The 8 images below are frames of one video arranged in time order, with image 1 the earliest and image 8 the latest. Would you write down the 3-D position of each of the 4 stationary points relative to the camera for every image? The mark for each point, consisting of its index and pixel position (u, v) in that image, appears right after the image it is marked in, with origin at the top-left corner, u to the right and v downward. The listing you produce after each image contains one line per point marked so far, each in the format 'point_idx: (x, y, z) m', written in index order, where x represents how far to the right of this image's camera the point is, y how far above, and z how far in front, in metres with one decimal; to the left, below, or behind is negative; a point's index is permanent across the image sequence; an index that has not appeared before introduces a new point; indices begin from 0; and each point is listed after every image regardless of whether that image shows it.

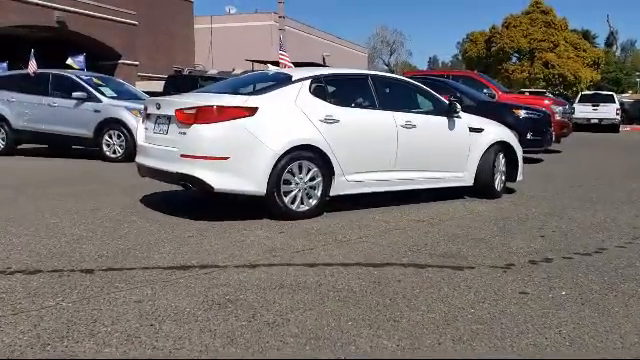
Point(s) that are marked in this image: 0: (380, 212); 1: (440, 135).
0: (+0.8, -0.5, +8.4) m
1: (+1.8, +0.7, +9.1) m
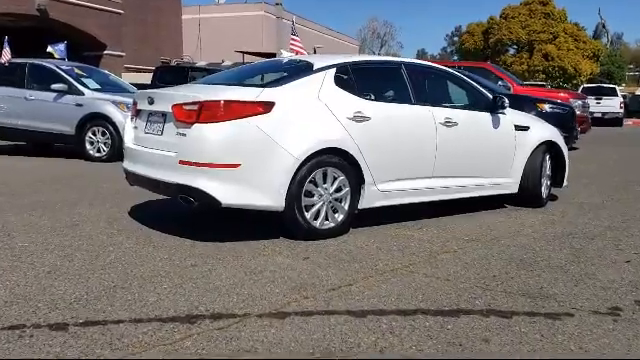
0: (+1.1, -0.6, +7.1) m
1: (+2.1, +0.6, +7.8) m
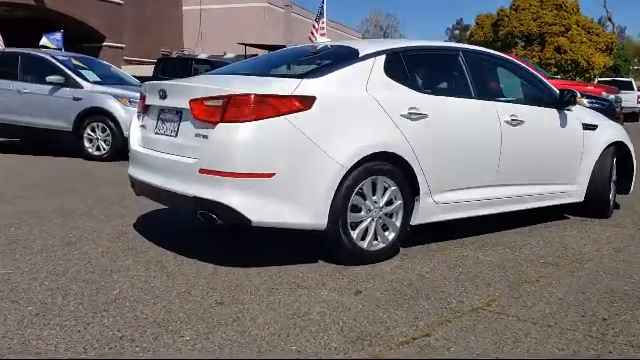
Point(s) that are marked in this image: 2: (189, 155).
0: (+1.6, -0.7, +5.9) m
1: (+2.5, +0.5, +6.6) m
2: (-1.1, +0.2, +5.0) m
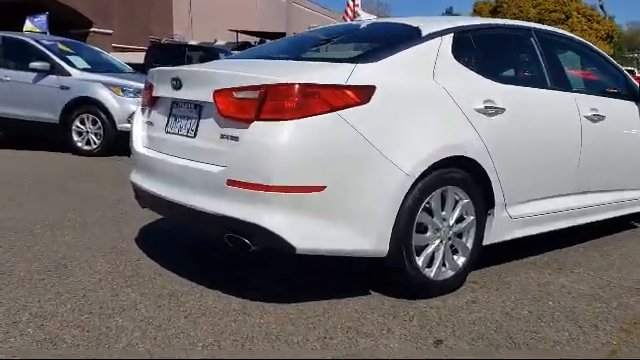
0: (+1.9, -0.7, +4.9) m
1: (+2.9, +0.4, +5.6) m
2: (-0.7, +0.1, +3.9) m
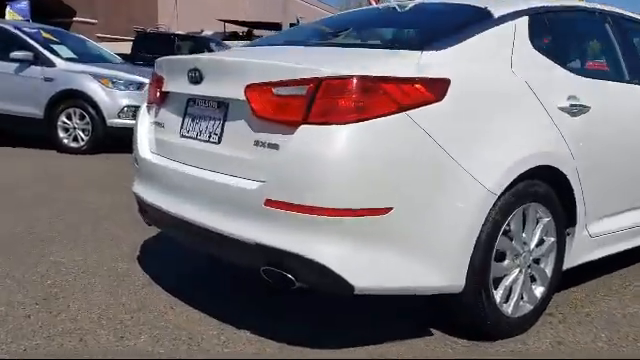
0: (+2.2, -0.8, +4.2) m
1: (+3.1, +0.4, +4.9) m
2: (-0.4, 0.0, +3.1) m
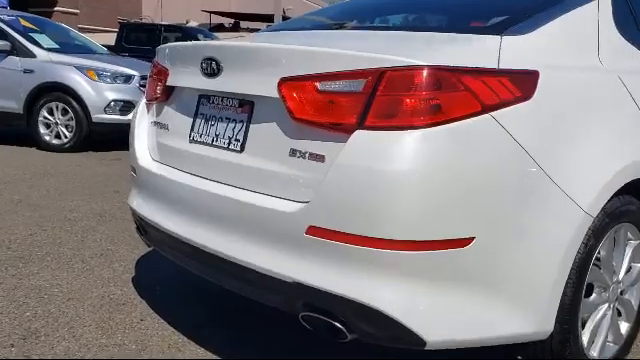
0: (+2.4, -0.9, +3.6) m
1: (+3.3, +0.3, +4.3) m
2: (-0.2, -0.1, +2.4) m
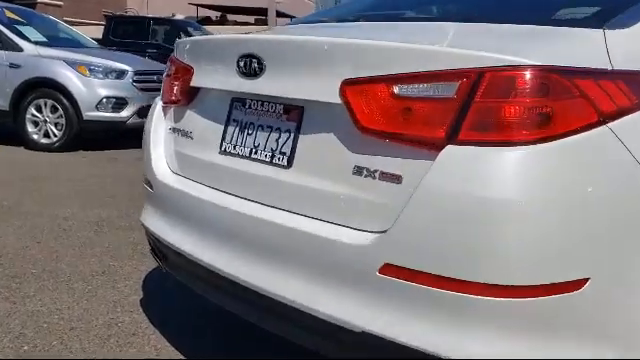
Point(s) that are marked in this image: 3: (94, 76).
0: (+2.6, -0.9, +3.2) m
1: (+3.5, +0.3, +3.9) m
2: (+0.1, -0.1, +2.0) m
3: (-2.9, +1.3, +7.8) m
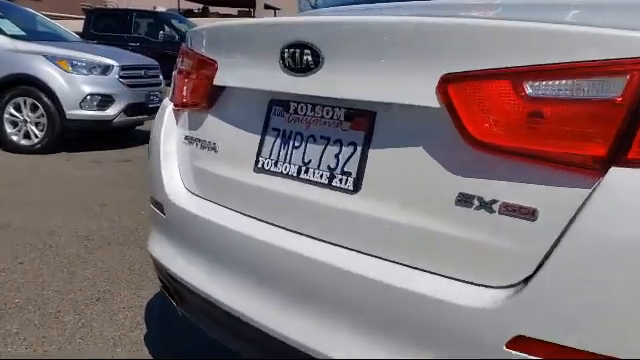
0: (+2.8, -0.9, +2.8) m
1: (+3.6, +0.3, +3.5) m
2: (+0.3, -0.2, +1.5) m
3: (-2.8, +1.3, +7.1) m
